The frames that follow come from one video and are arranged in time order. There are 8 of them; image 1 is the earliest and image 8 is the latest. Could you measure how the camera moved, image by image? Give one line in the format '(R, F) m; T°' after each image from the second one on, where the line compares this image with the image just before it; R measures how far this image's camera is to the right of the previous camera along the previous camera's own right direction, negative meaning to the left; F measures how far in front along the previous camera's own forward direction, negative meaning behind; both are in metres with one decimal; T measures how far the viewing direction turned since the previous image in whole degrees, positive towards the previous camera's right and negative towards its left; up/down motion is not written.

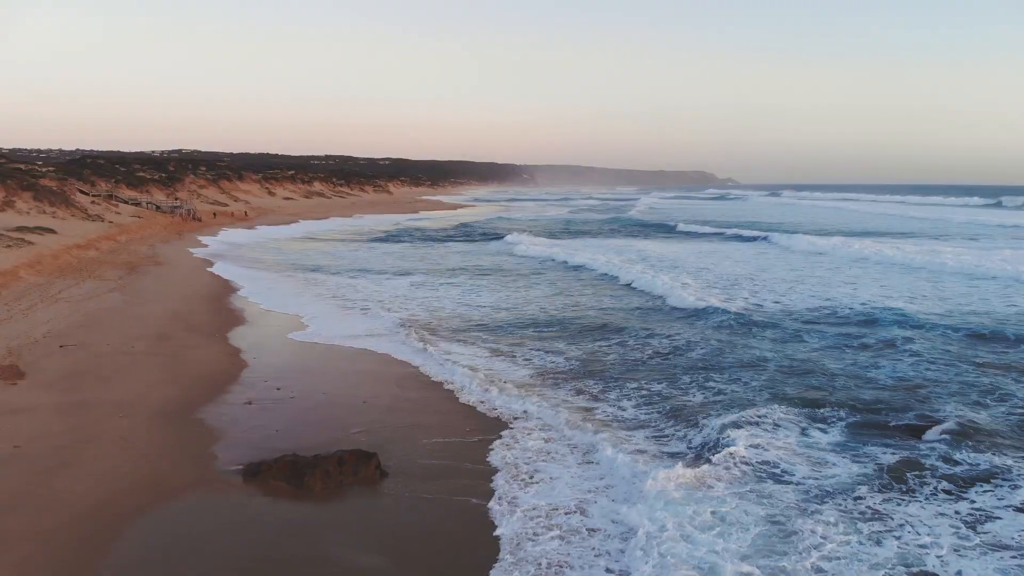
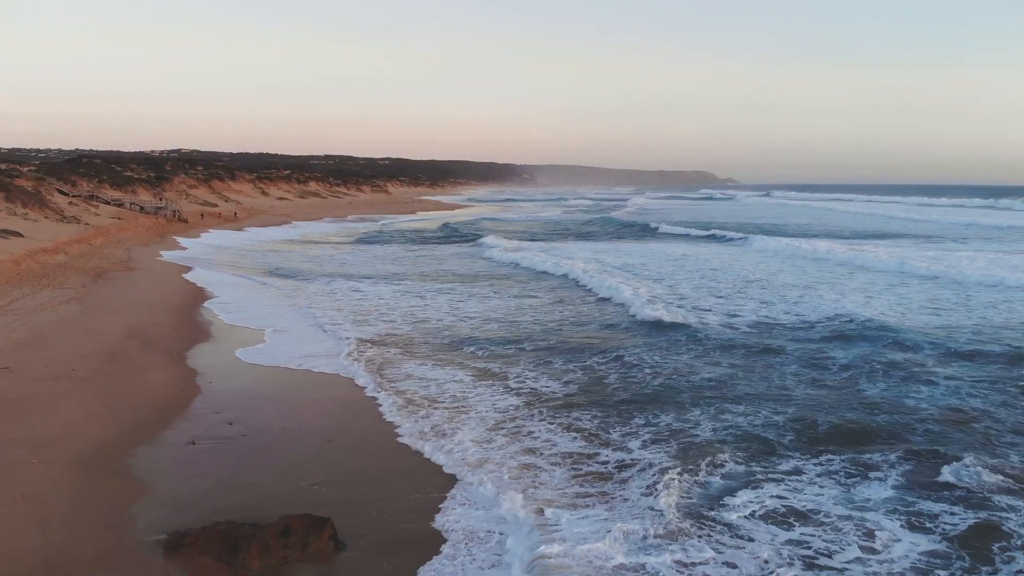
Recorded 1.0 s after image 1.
(+0.1, +1.0) m; 0°
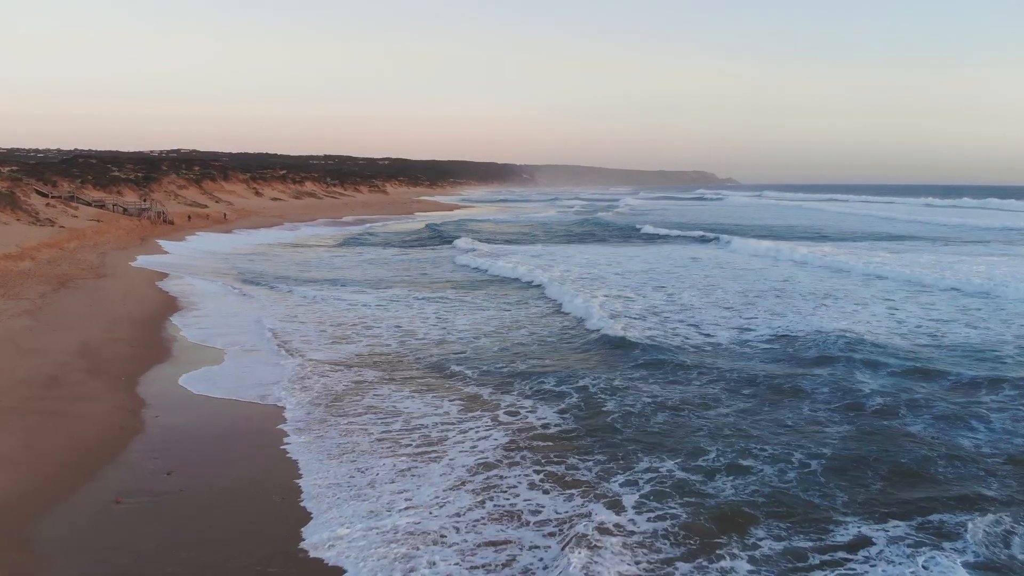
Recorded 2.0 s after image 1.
(+0.1, +1.0) m; 0°
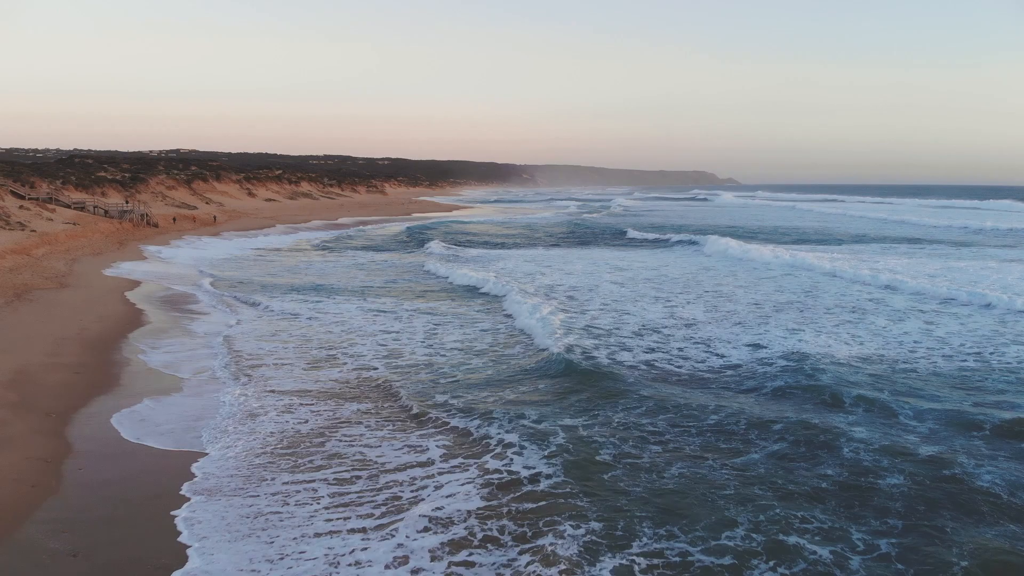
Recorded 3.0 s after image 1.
(0.0, +1.1) m; 0°
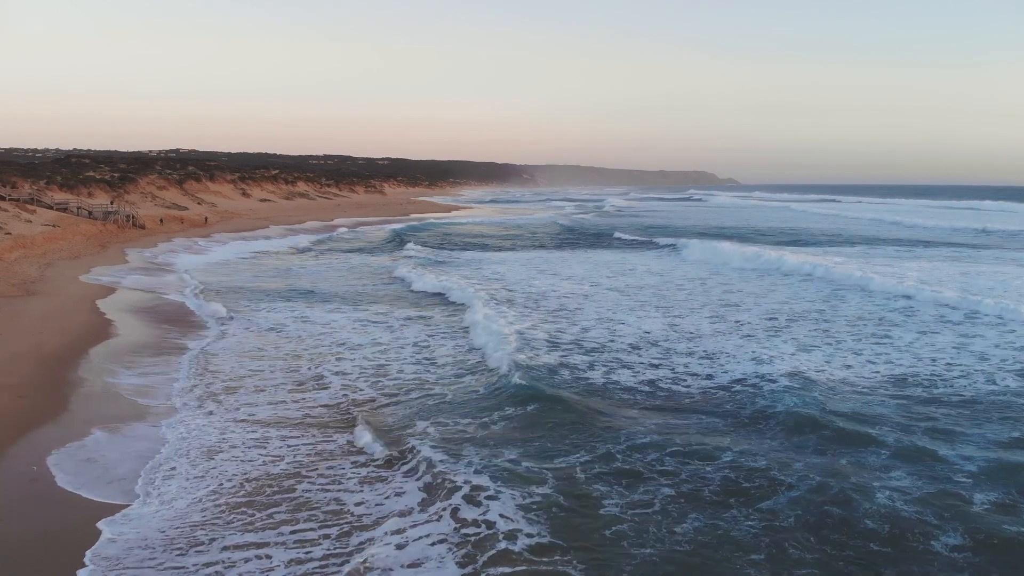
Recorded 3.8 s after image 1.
(0.0, +0.9) m; 0°
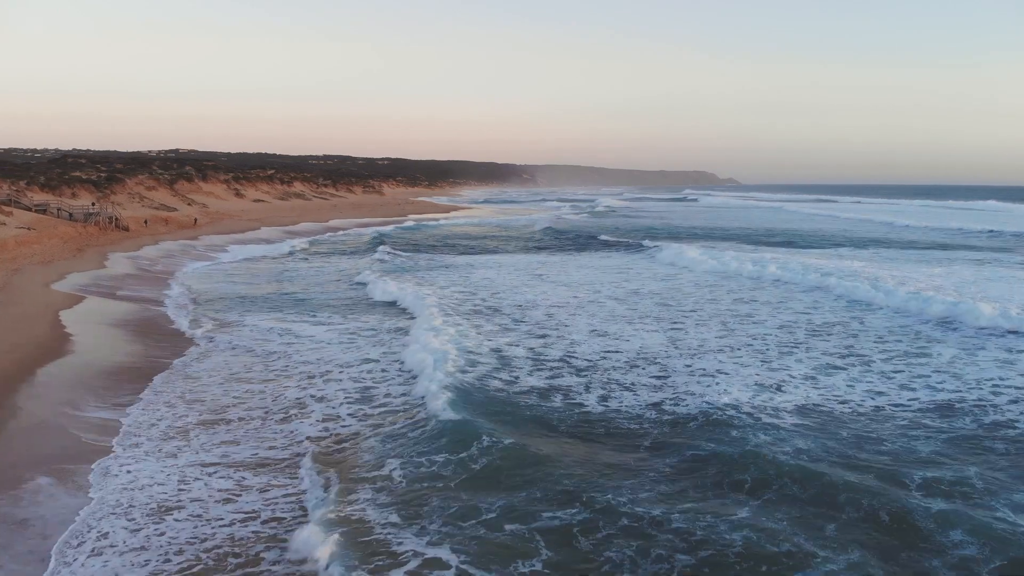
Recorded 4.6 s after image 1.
(+0.1, +0.9) m; 0°
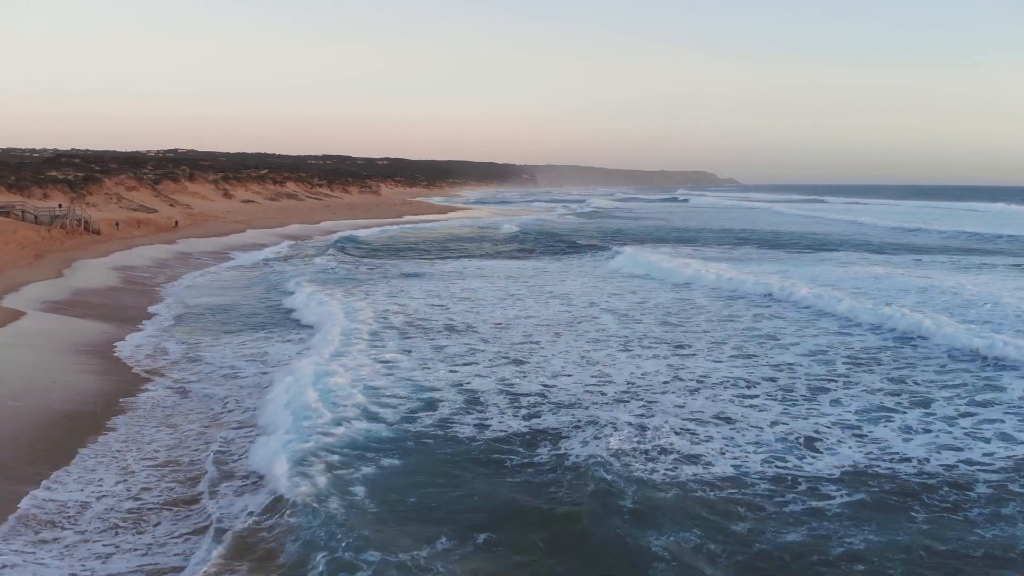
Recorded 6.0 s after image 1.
(+0.2, +1.5) m; 0°
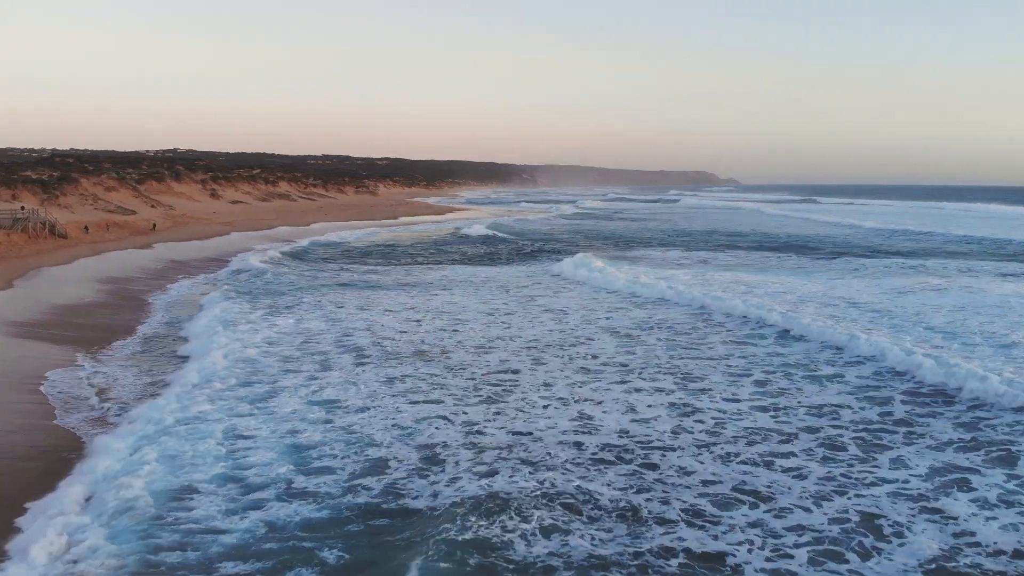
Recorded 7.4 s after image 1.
(+0.2, +1.4) m; 0°
